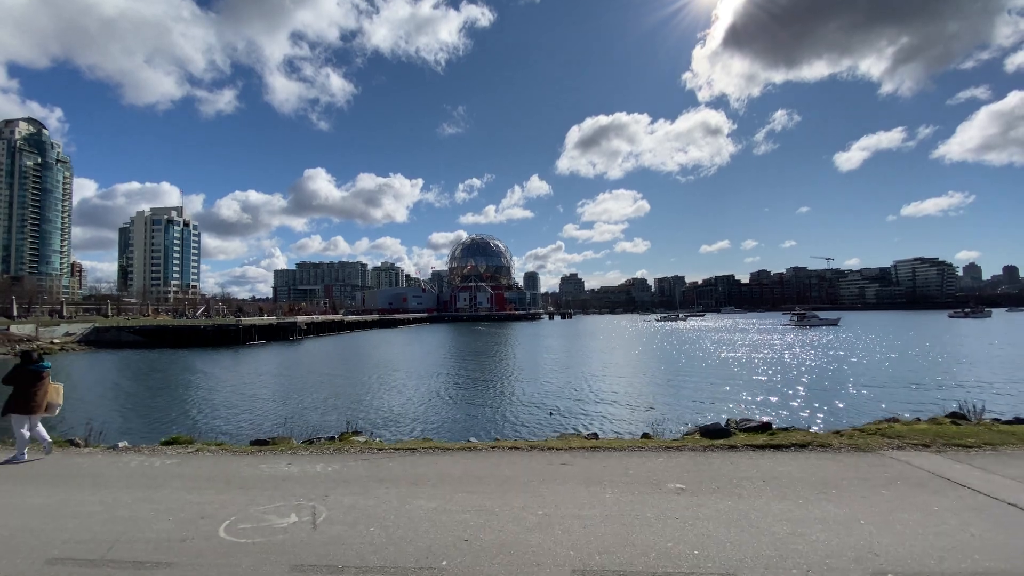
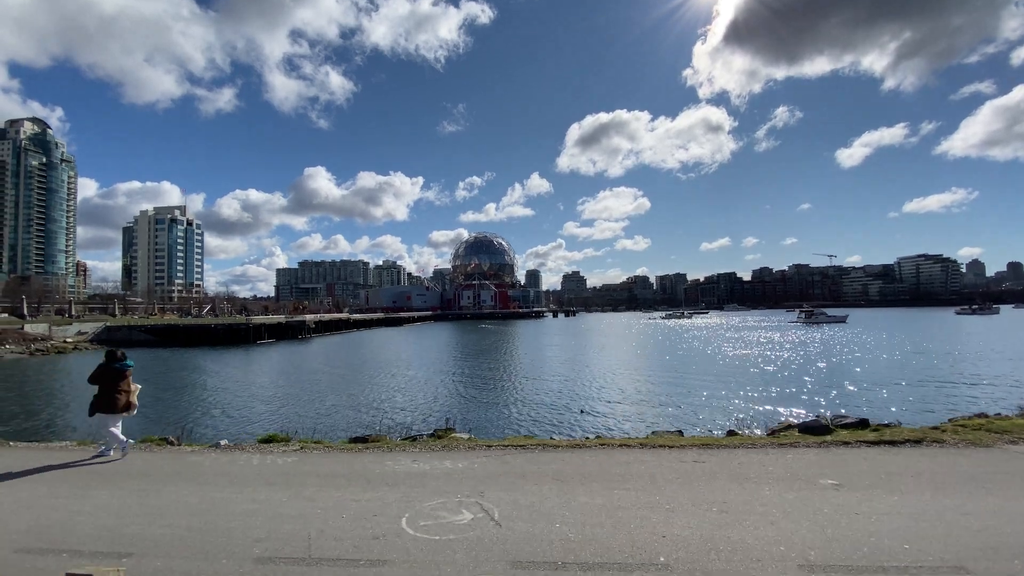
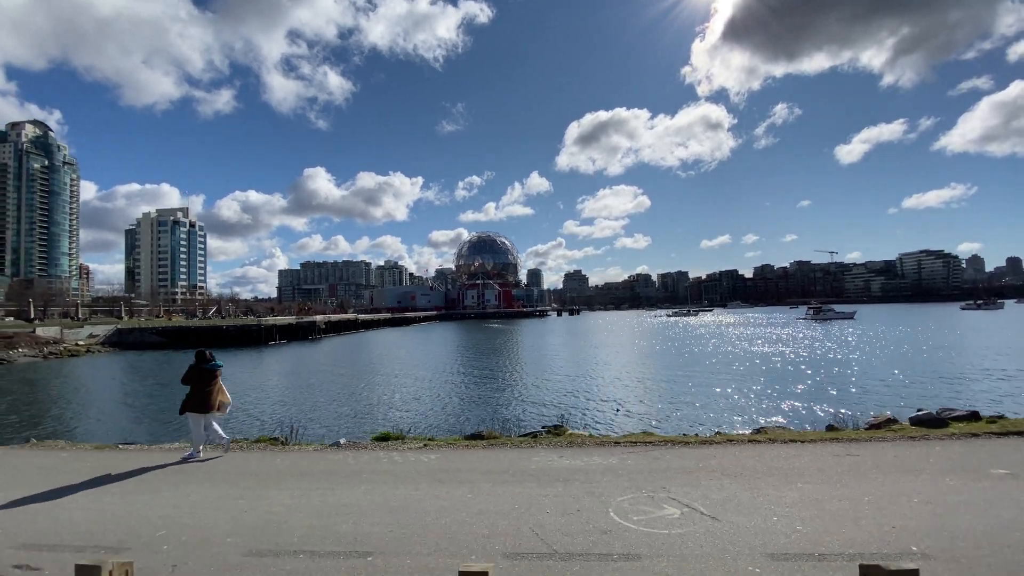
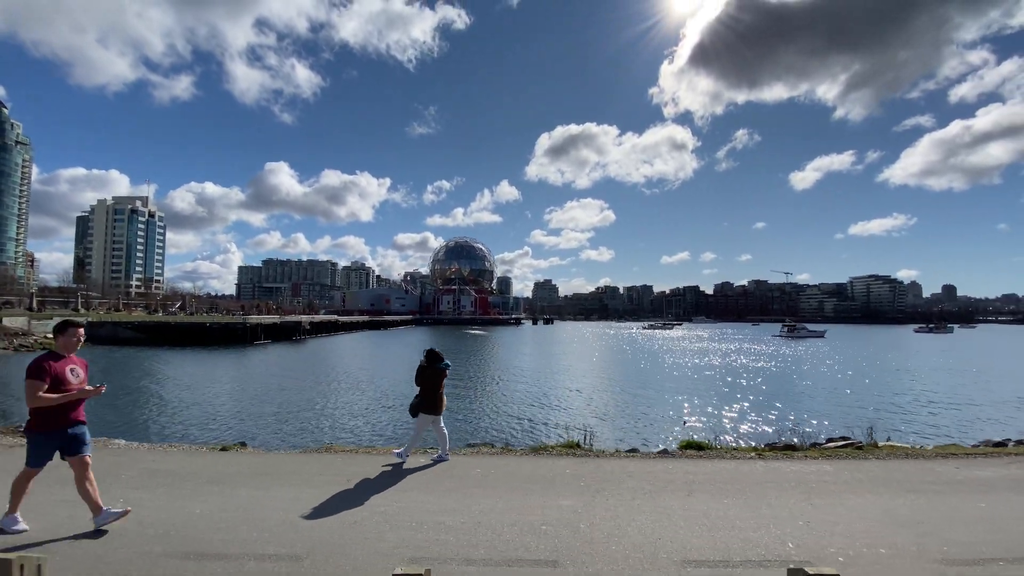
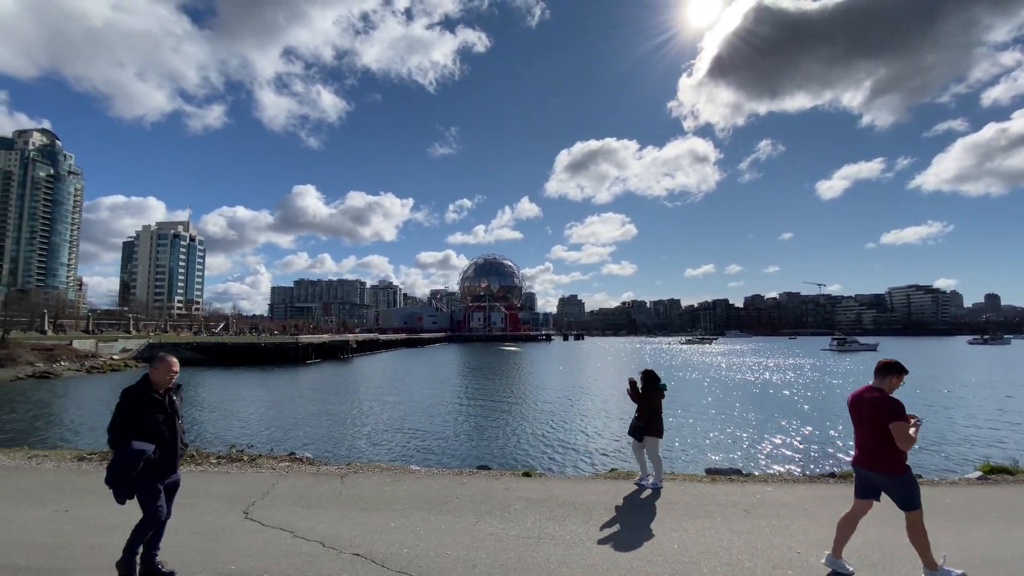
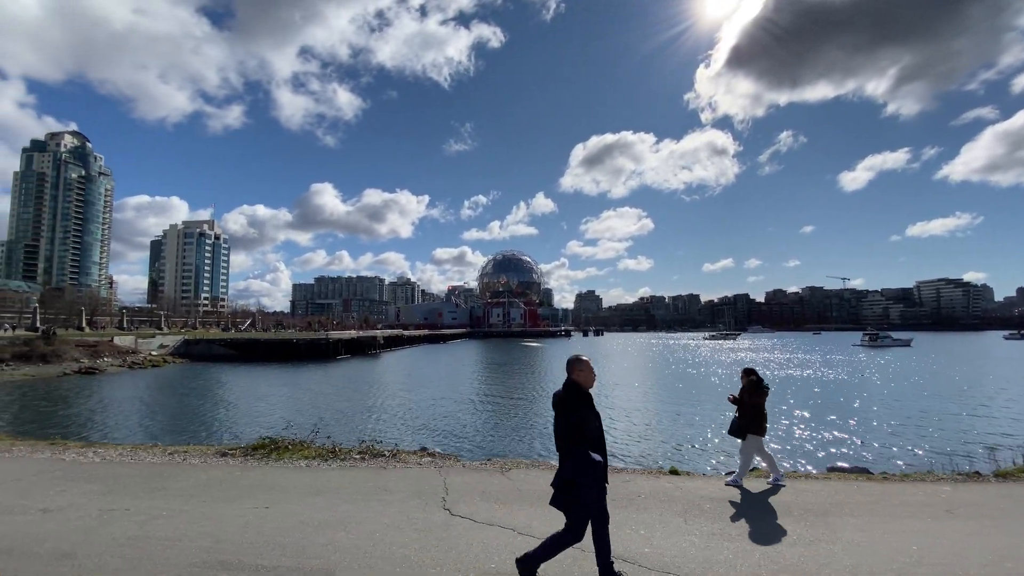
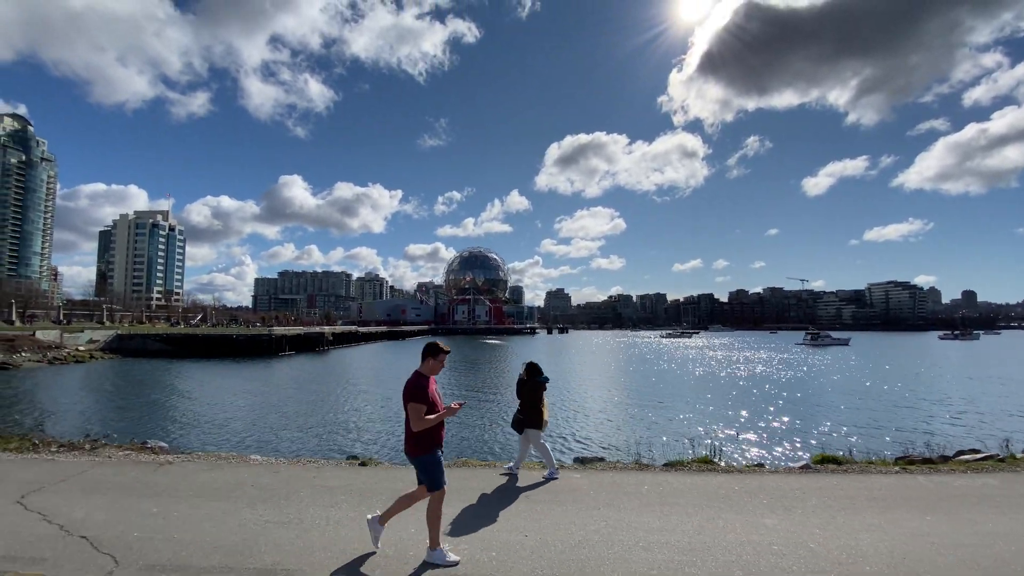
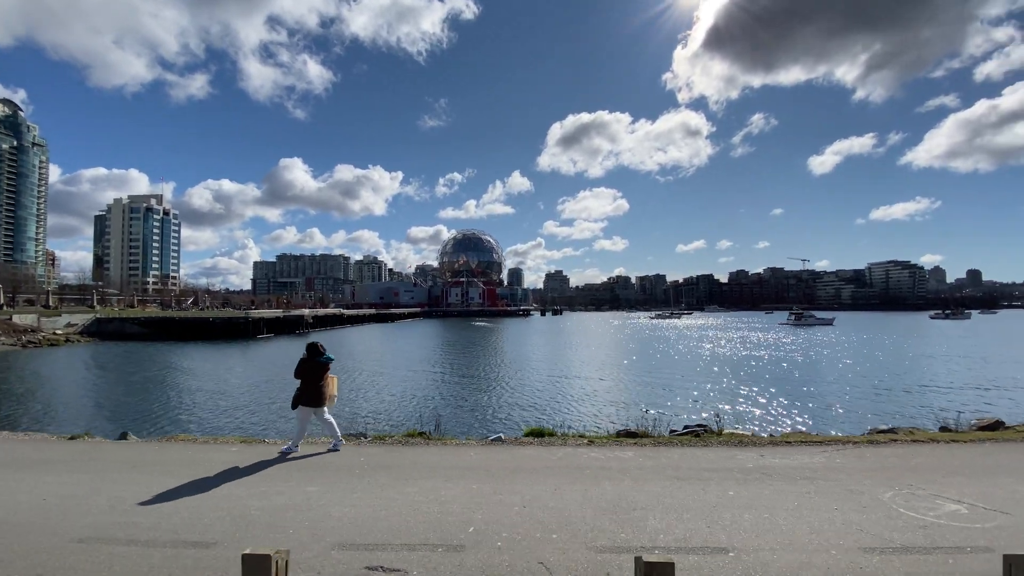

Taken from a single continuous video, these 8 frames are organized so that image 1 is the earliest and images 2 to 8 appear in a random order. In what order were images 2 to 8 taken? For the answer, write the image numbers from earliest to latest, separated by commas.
2, 3, 8, 4, 7, 5, 6
